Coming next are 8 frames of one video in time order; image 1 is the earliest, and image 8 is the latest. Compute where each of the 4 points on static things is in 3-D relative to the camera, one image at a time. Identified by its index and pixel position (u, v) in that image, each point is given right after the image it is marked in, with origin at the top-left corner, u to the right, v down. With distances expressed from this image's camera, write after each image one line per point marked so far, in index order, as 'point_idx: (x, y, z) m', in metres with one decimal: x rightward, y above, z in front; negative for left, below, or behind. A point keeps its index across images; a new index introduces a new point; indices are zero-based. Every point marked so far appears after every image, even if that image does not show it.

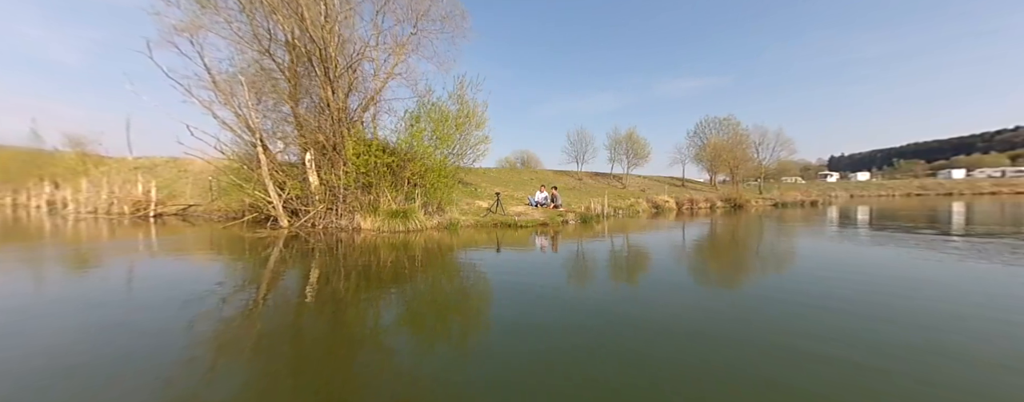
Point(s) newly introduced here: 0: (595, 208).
0: (+4.5, -0.4, +17.2) m
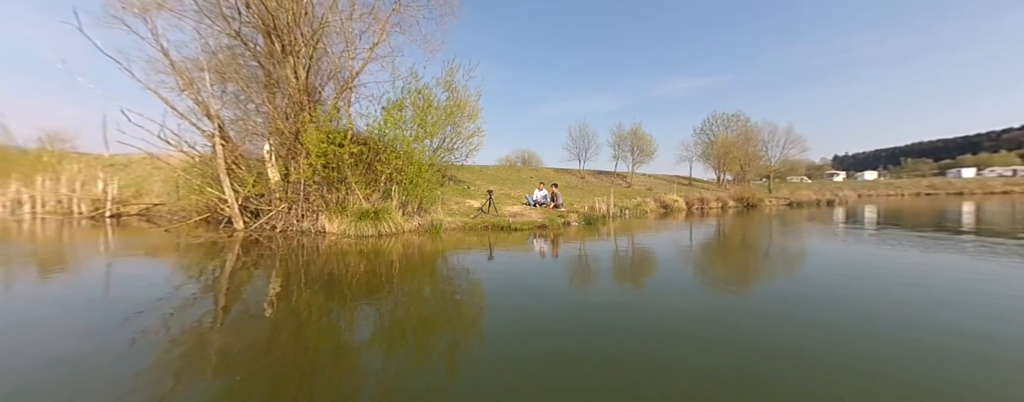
0: (+4.4, -0.3, +16.2) m
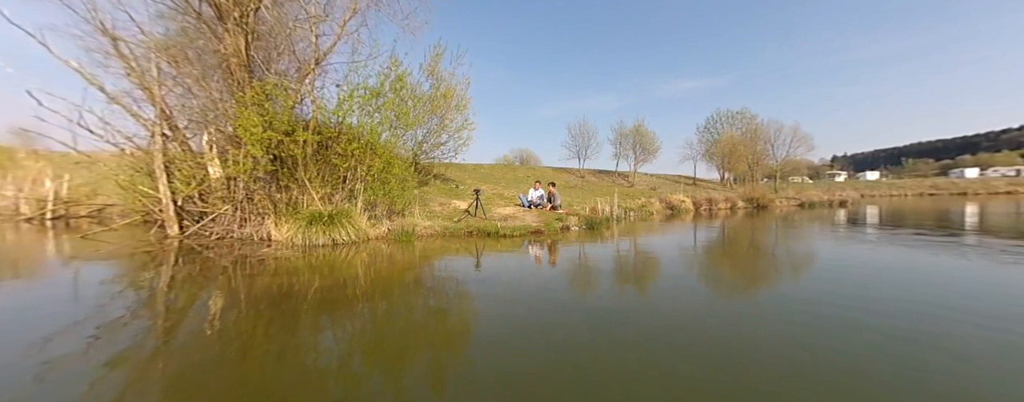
0: (+4.2, -0.4, +15.2) m
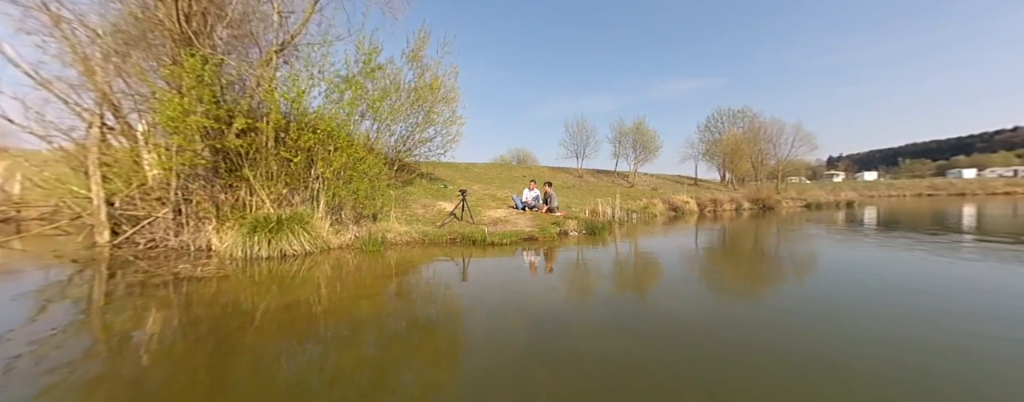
0: (+4.0, -0.4, +14.6) m
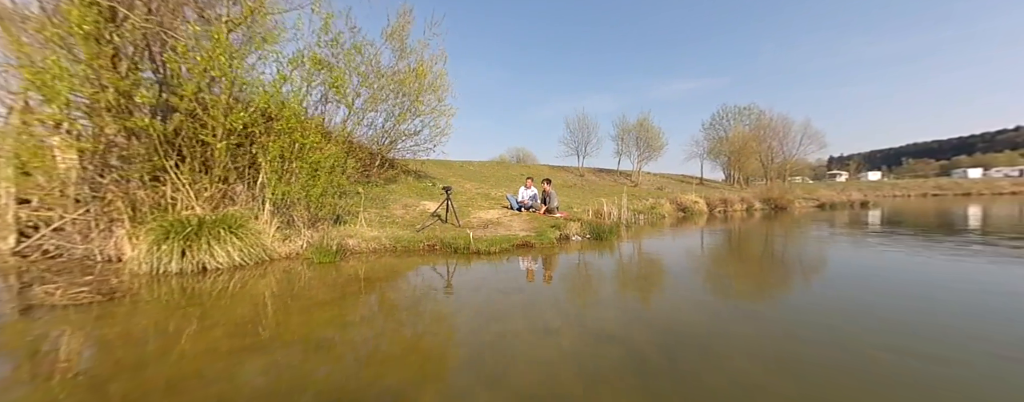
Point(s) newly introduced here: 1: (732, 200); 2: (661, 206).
0: (+3.9, -0.4, +13.8) m
1: (+12.9, +0.1, +19.5) m
2: (+7.6, -0.3, +16.9) m
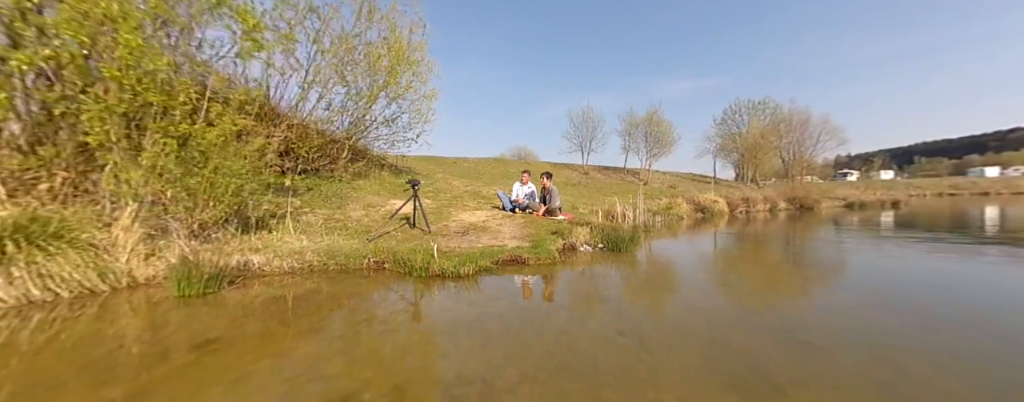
0: (+3.8, -0.4, +12.6) m
1: (+13.0, +0.1, +18.3) m
2: (+7.6, -0.3, +15.6) m
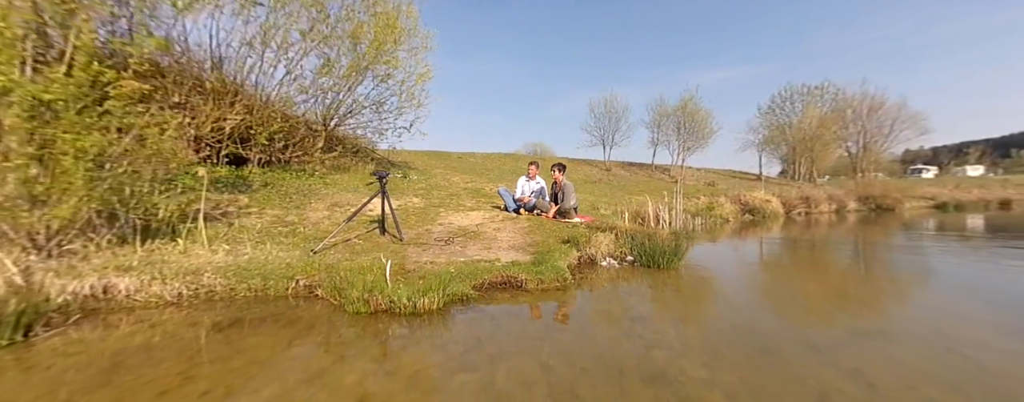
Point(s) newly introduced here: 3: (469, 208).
0: (+4.5, -0.4, +11.4) m
1: (+14.0, +0.1, +16.3) m
2: (+8.4, -0.2, +14.1) m
3: (-0.7, -0.4, +9.7) m
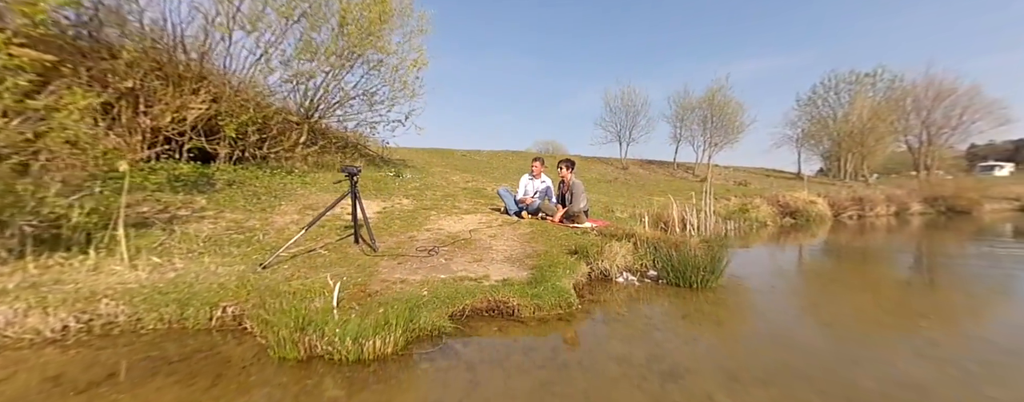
0: (+4.8, -0.4, +10.7) m
1: (+14.6, +0.1, +15.1) m
2: (+8.9, -0.2, +13.2) m
3: (-0.4, -0.4, +9.2) m
